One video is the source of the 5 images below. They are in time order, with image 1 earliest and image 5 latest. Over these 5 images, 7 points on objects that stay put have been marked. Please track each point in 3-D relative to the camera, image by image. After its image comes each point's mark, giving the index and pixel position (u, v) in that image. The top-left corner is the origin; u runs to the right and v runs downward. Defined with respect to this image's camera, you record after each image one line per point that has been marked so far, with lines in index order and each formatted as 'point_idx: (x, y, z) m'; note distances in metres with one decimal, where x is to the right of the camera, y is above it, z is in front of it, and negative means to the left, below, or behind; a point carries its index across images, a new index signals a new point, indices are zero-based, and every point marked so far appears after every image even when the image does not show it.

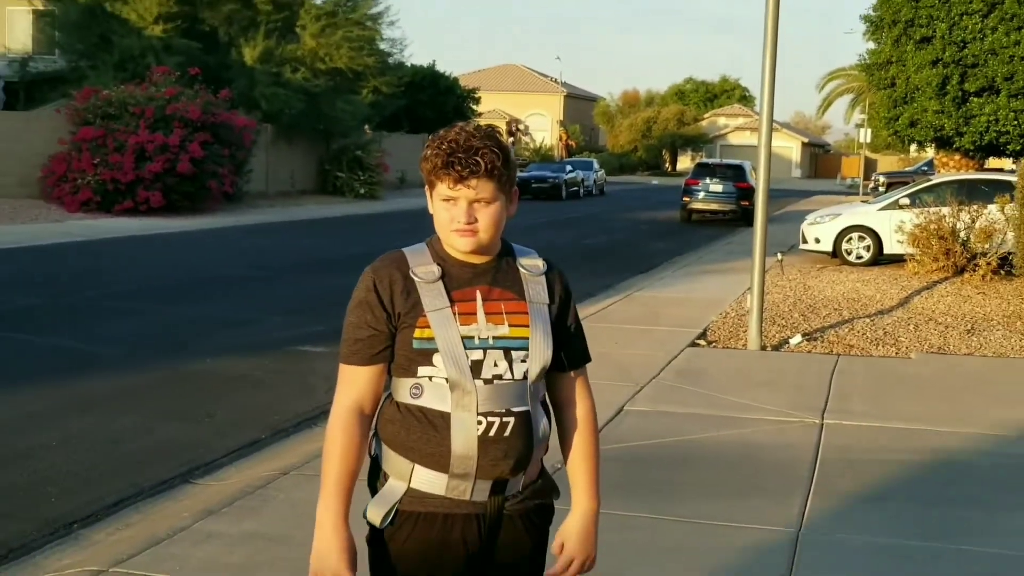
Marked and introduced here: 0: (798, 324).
0: (+2.6, -0.3, +9.0) m
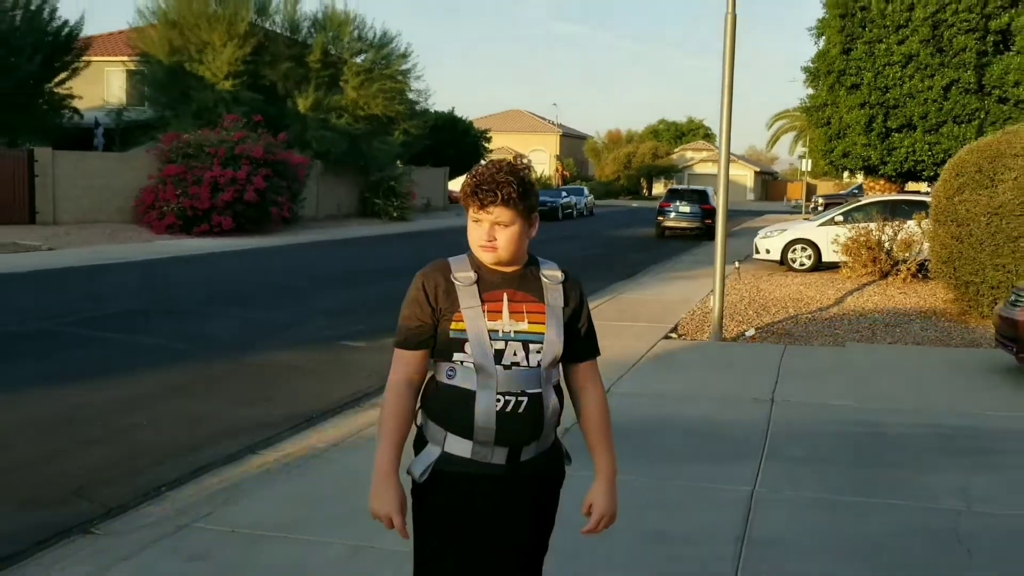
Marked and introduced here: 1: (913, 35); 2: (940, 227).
0: (+2.7, -0.3, +11.1) m
1: (+6.7, +4.3, +16.6) m
2: (+4.8, +0.7, +10.9) m
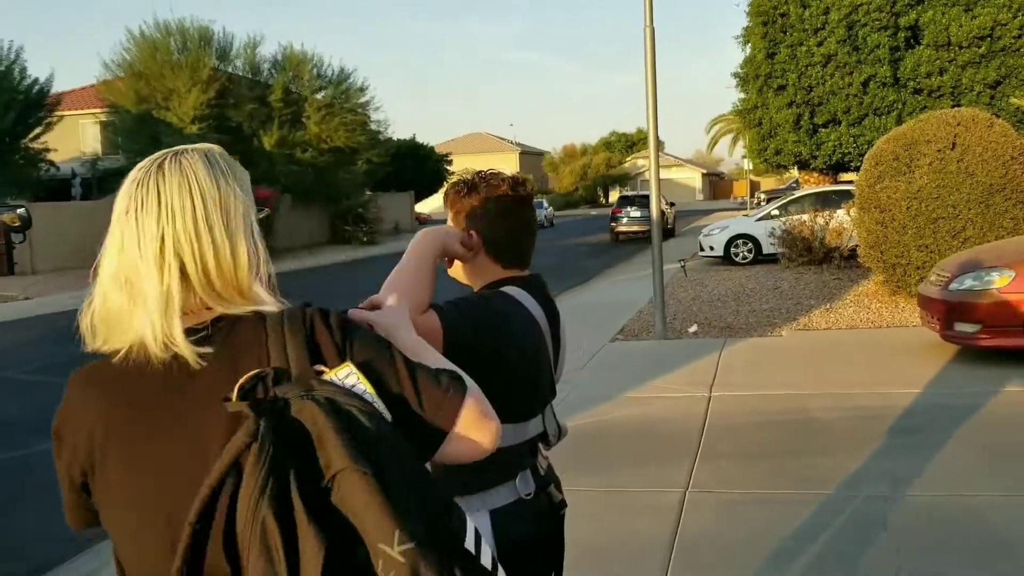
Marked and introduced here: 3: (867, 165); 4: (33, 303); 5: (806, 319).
0: (+2.3, -0.3, +11.8) m
1: (+5.9, +4.5, +17.4) m
2: (+4.2, +0.9, +11.6) m
3: (+4.2, +1.4, +11.4) m
4: (-7.9, -0.2, +16.1) m
5: (+3.4, -0.3, +11.0) m
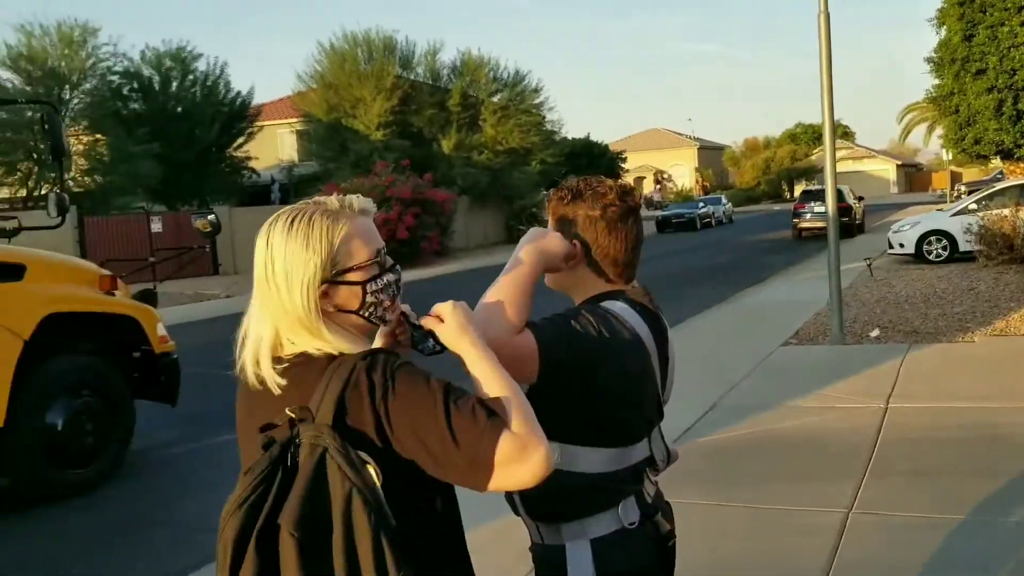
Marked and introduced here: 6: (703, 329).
0: (+4.3, -0.3, +11.2) m
1: (+8.9, +4.6, +16.0) m
2: (+6.2, +0.9, +10.6) m
3: (+6.1, +1.4, +10.4) m
4: (-4.9, -0.2, +17.3) m
5: (+5.2, -0.3, +10.2) m
6: (+2.0, -0.4, +10.1) m
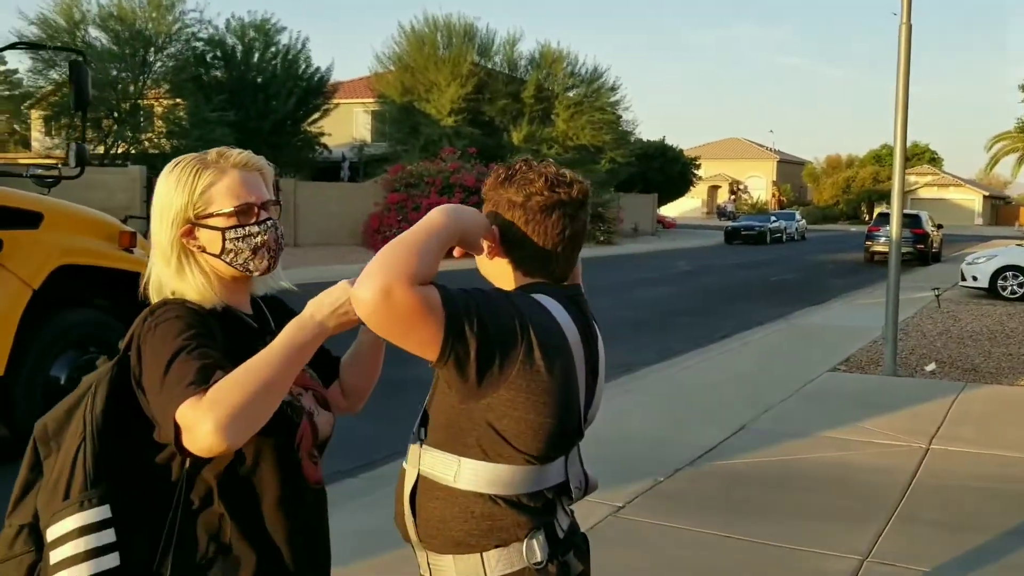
0: (+4.8, -0.6, +10.7) m
1: (+10.2, +3.8, +15.0) m
2: (+6.8, +0.3, +9.9) m
3: (+6.7, +0.9, +9.7) m
4: (-3.8, +0.3, +17.6) m
5: (+5.6, -0.8, +9.6) m
6: (+2.4, -0.6, +9.8) m
